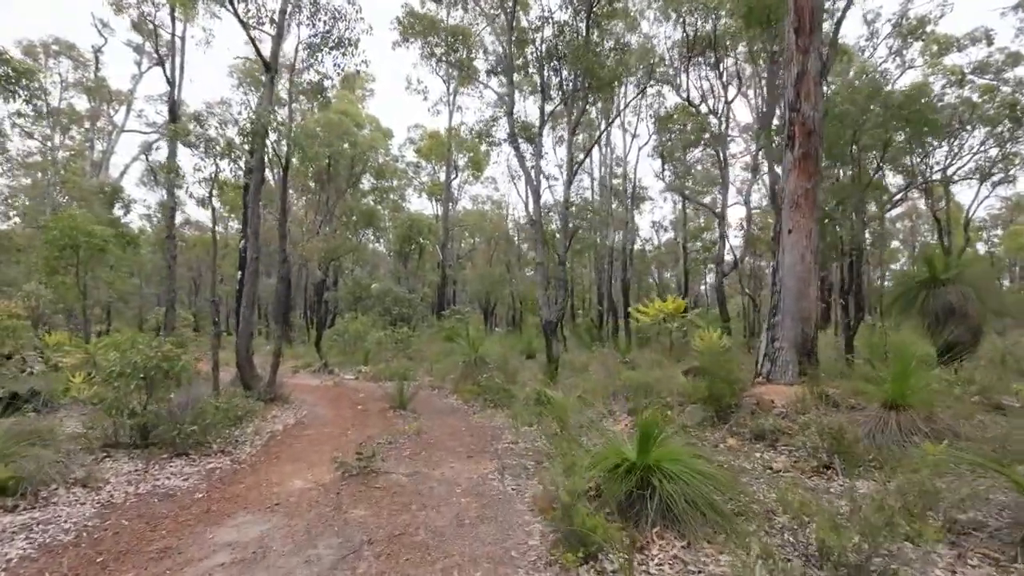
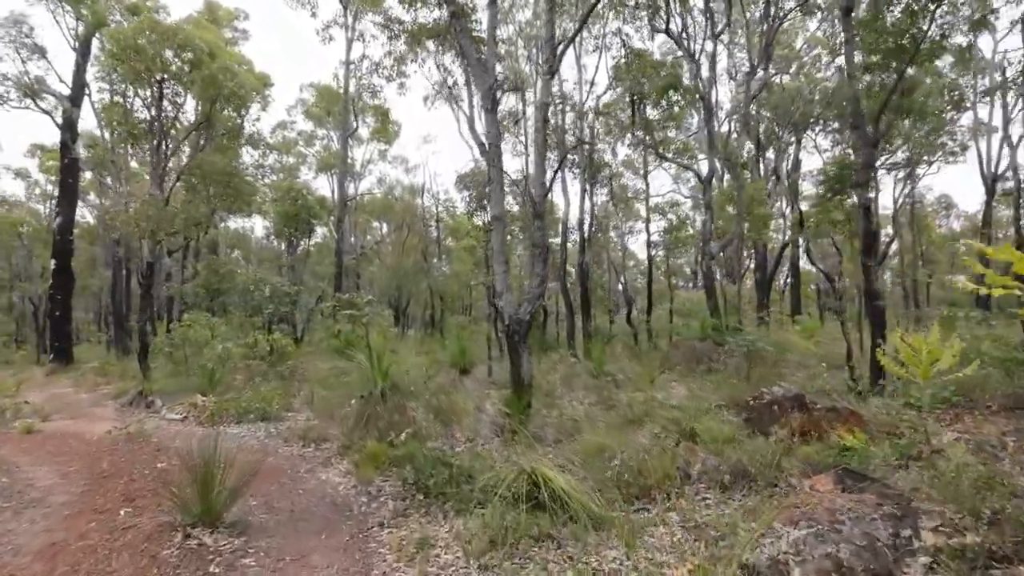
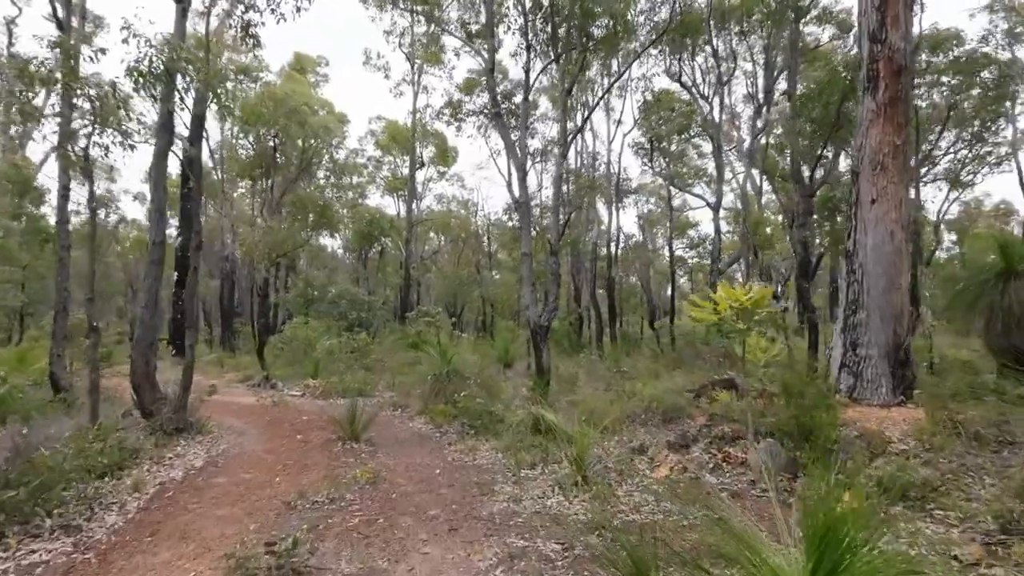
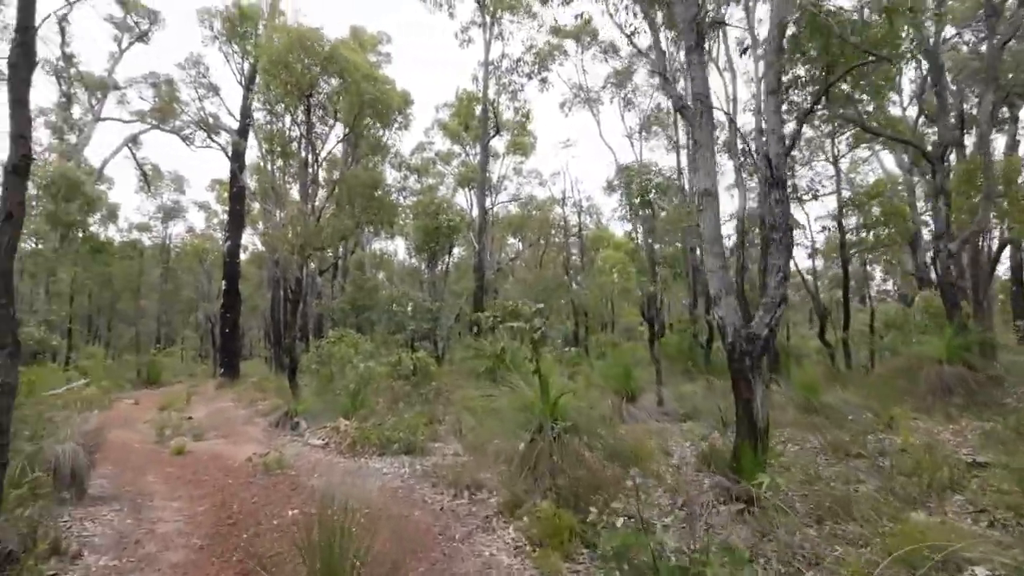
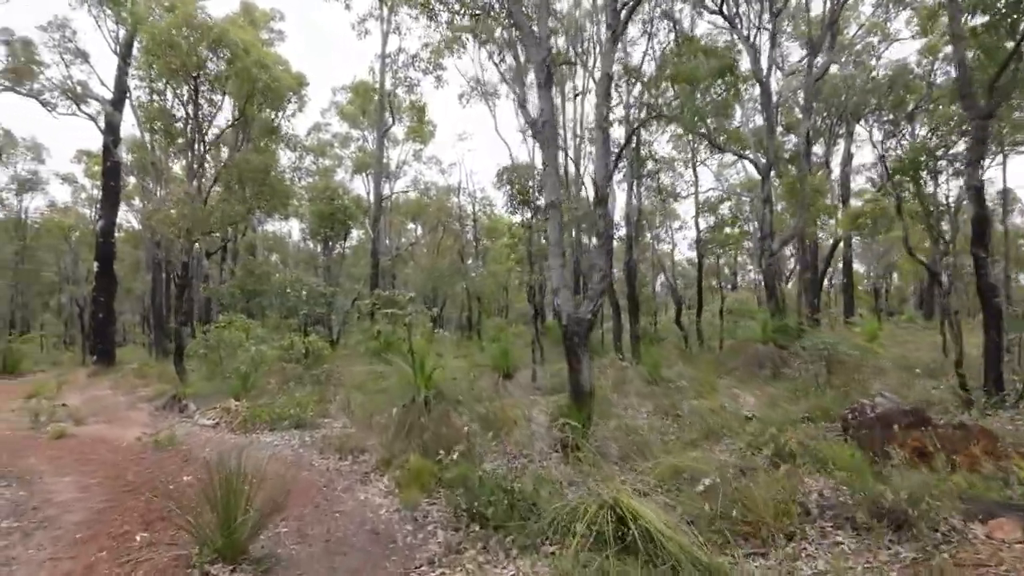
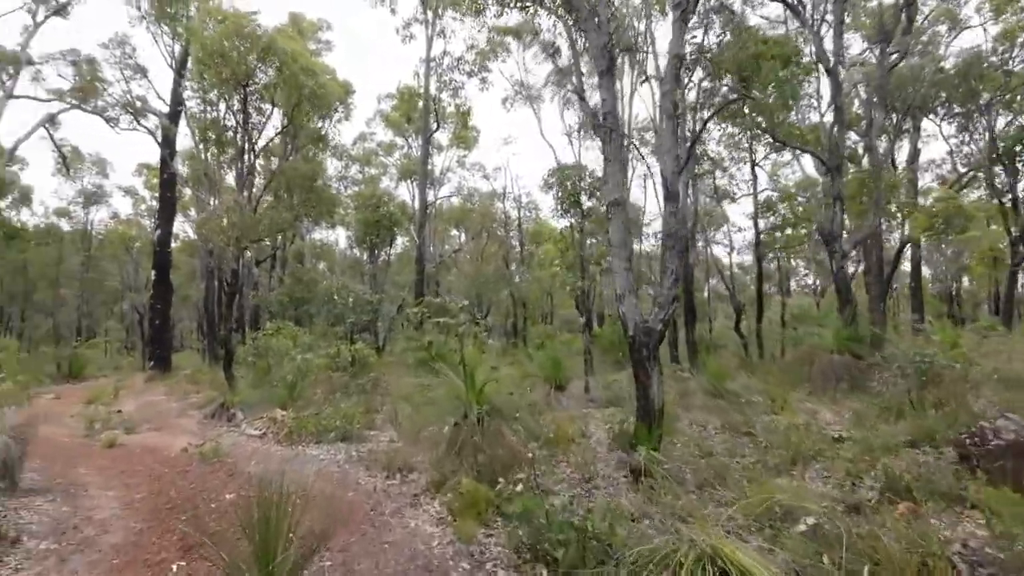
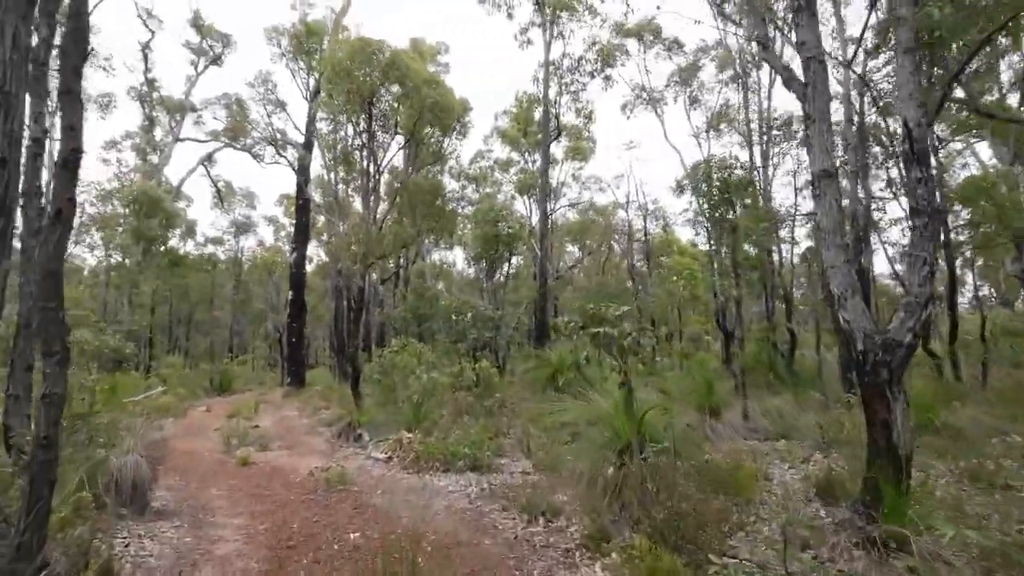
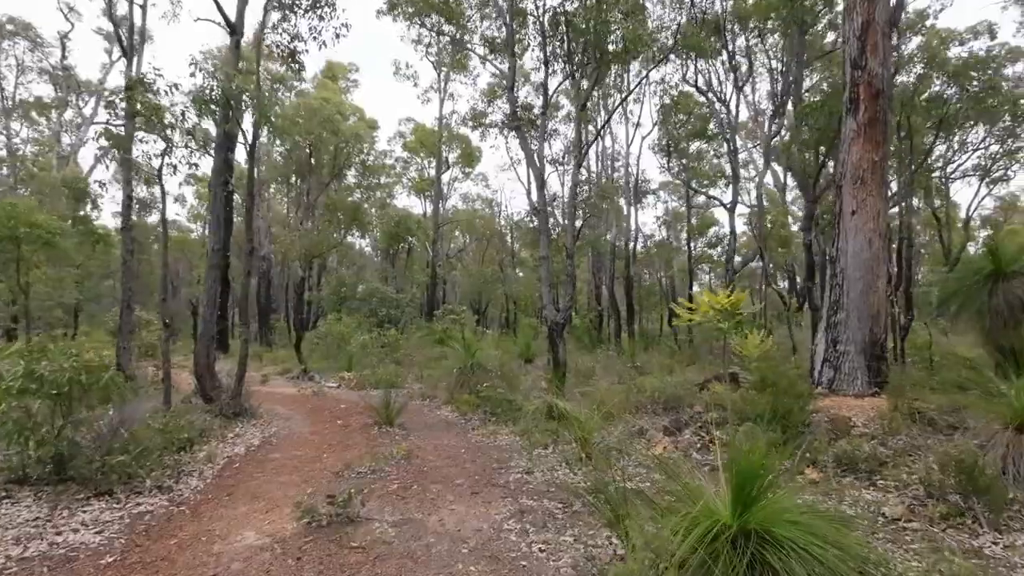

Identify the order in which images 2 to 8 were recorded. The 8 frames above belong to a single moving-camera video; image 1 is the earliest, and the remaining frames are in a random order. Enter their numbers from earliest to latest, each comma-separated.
8, 3, 2, 5, 6, 4, 7
